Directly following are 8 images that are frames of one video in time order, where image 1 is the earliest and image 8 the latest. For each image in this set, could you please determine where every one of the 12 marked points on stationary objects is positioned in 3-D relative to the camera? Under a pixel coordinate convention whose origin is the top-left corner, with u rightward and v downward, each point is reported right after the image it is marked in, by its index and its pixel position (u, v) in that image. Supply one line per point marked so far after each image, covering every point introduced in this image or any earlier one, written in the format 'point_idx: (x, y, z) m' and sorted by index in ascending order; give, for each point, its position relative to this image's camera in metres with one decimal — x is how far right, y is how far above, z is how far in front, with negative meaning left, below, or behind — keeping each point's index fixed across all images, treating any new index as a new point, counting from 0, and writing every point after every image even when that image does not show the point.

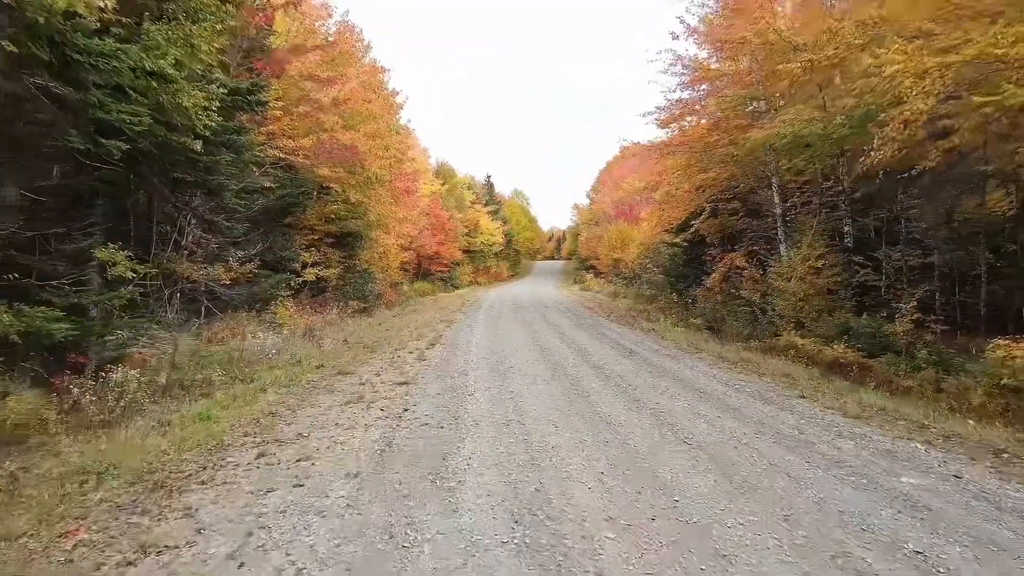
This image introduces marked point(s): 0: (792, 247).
0: (+7.2, +1.1, +13.9) m
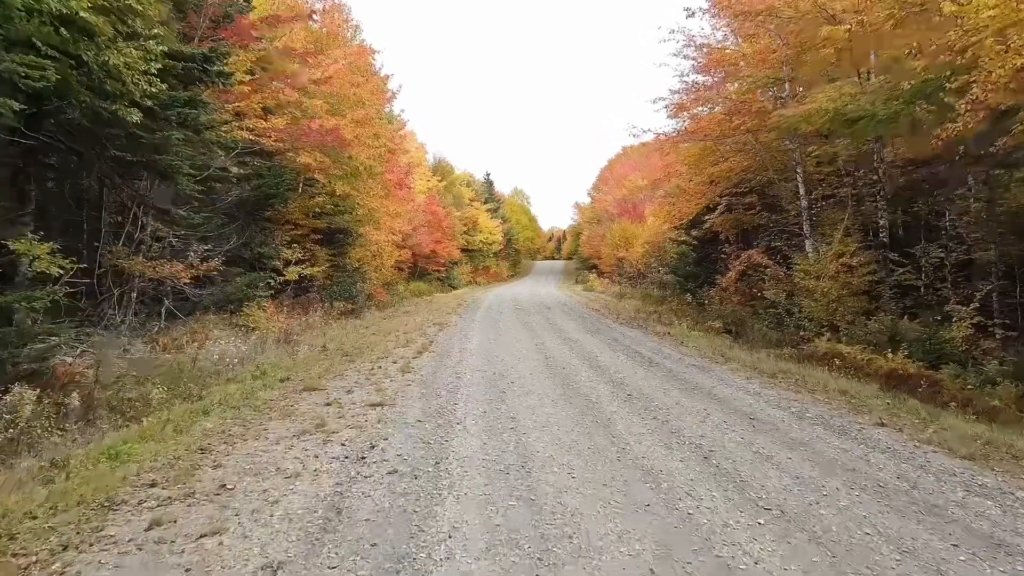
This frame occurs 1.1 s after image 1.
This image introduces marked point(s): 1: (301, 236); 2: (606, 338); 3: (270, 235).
0: (+7.2, +1.1, +12.7) m
1: (-6.1, +1.5, +15.5) m
2: (+1.7, -0.9, +10.2) m
3: (-6.2, +1.4, +13.8) m
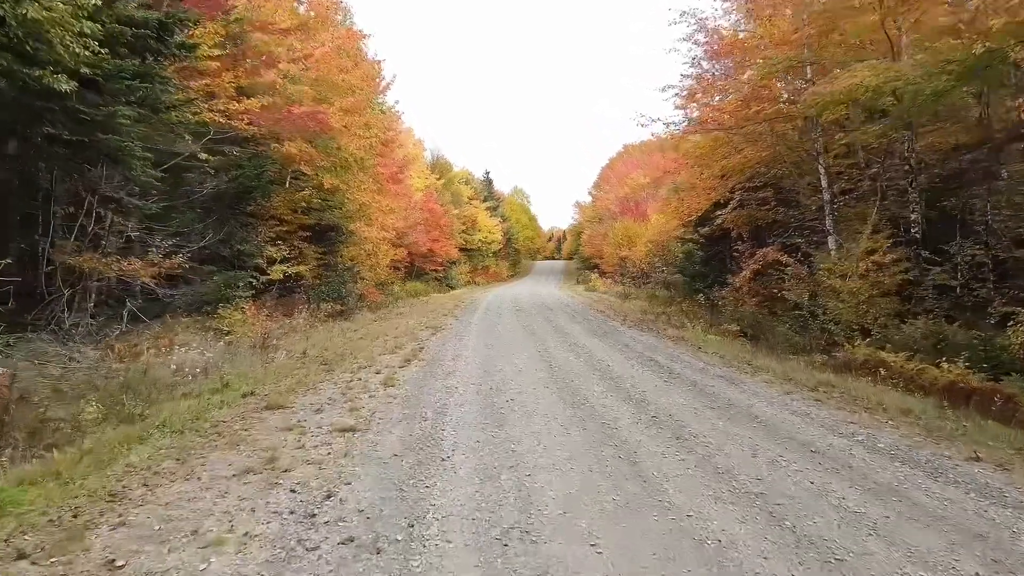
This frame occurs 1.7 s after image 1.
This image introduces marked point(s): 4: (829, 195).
0: (+7.2, +1.1, +11.7) m
1: (-6.1, +1.5, +14.5) m
2: (+1.7, -0.9, +9.3) m
3: (-6.2, +1.4, +12.8) m
4: (+7.3, +2.2, +12.3) m
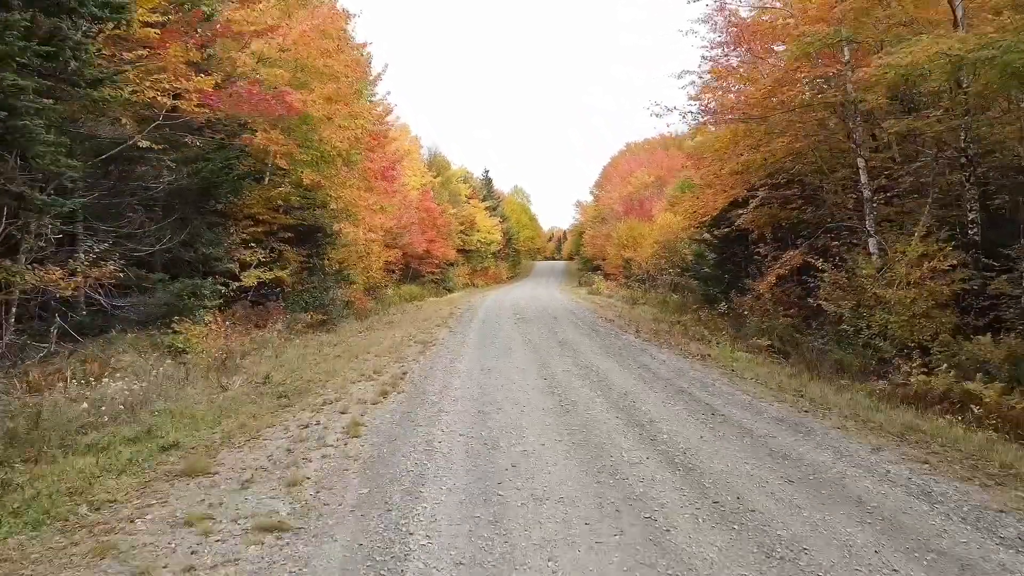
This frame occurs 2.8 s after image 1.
0: (+7.2, +0.9, +10.4) m
1: (-6.1, +1.3, +13.2) m
2: (+1.7, -1.1, +7.9) m
3: (-6.2, +1.2, +11.5) m
4: (+7.3, +2.0, +11.0) m
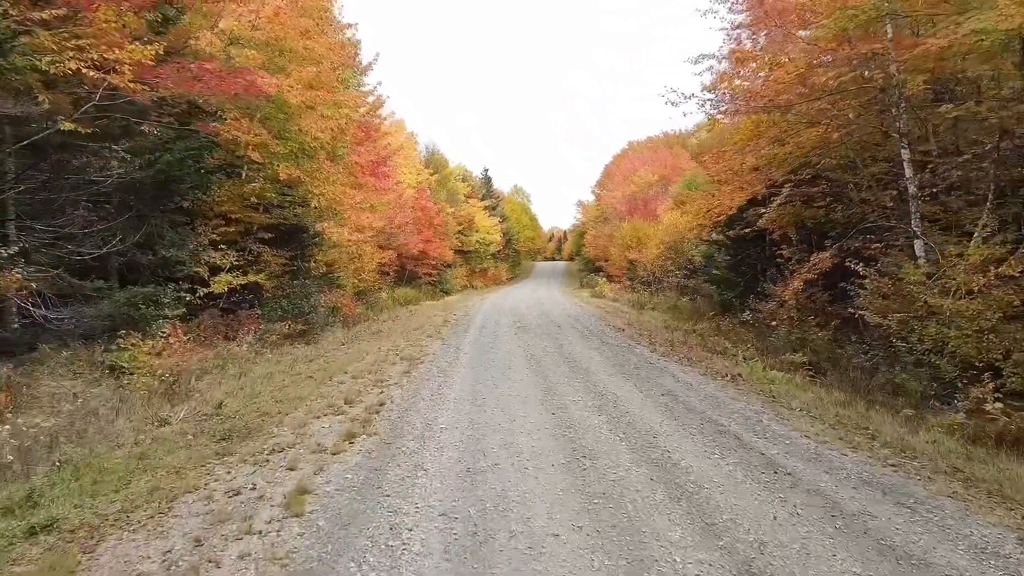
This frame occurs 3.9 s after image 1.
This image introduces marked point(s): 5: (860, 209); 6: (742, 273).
0: (+7.2, +0.7, +9.1) m
1: (-6.1, +1.2, +11.9) m
2: (+1.7, -1.2, +6.7) m
3: (-6.2, +1.1, +10.3) m
4: (+7.3, +1.8, +9.8) m
5: (+7.6, +1.7, +11.7) m
6: (+7.0, +0.5, +16.4) m
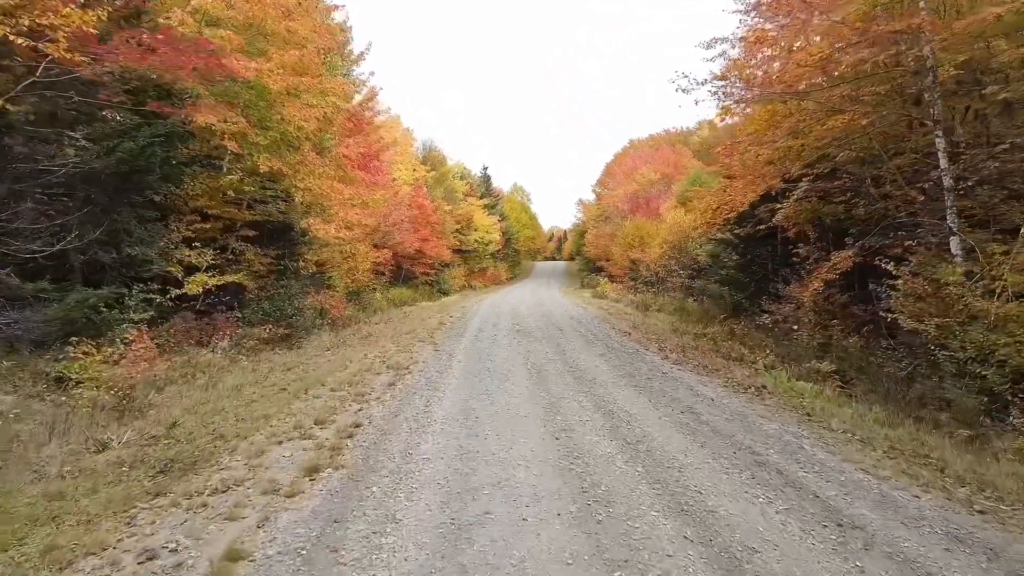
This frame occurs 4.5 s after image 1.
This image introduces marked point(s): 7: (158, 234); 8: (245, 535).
0: (+7.2, +0.7, +8.3) m
1: (-6.1, +1.2, +11.1) m
2: (+1.7, -1.3, +5.9) m
3: (-6.2, +1.0, +9.4) m
4: (+7.3, +1.8, +8.9) m
5: (+7.5, +1.7, +10.9) m
6: (+7.0, +0.4, +15.6) m
7: (-6.2, +1.0, +9.4) m
8: (-1.5, -1.4, +3.0) m
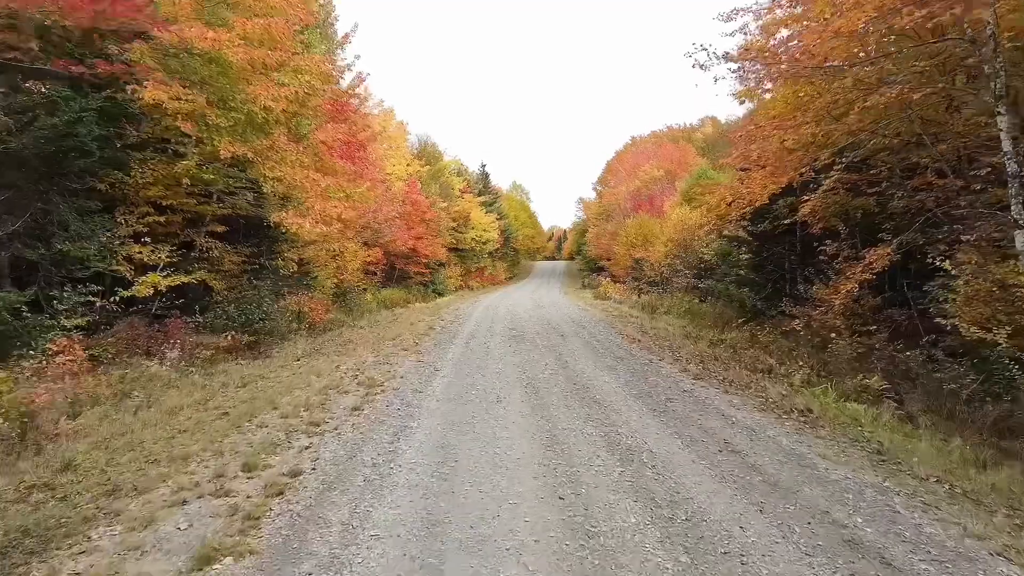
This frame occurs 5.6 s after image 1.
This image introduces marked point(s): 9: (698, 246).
0: (+7.1, +0.7, +7.1) m
1: (-6.2, +1.2, +9.9) m
2: (+1.6, -1.3, +4.7) m
3: (-6.3, +1.0, +8.2) m
4: (+7.2, +1.8, +7.7) m
5: (+7.5, +1.7, +9.6) m
6: (+6.9, +0.4, +14.3) m
7: (-6.3, +0.9, +8.2) m
8: (-1.6, -1.4, +1.8) m
9: (+7.0, +1.6, +20.0) m
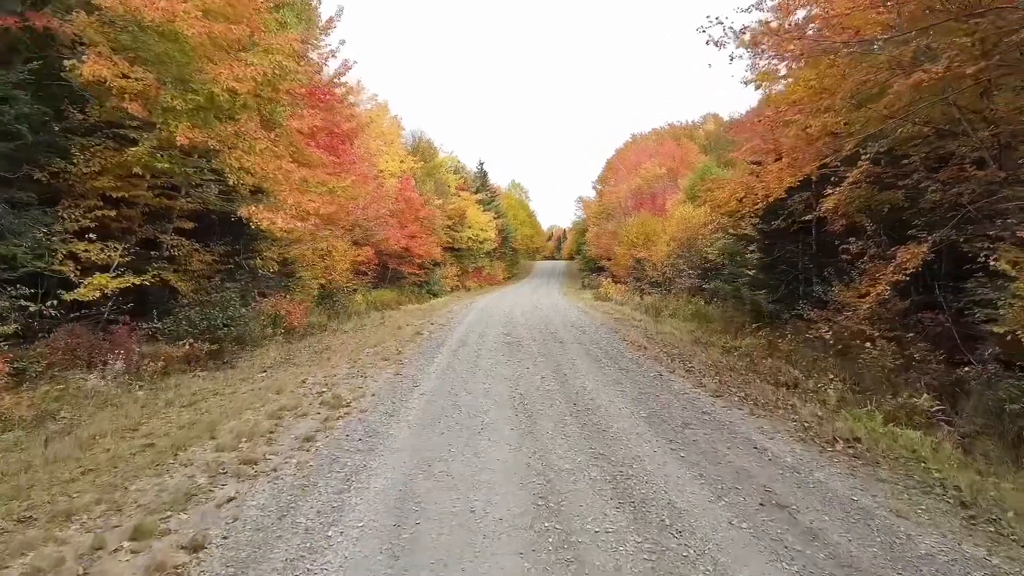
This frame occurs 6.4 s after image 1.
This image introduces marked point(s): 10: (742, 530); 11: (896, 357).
0: (+7.0, +0.6, +6.2) m
1: (-6.3, +1.1, +8.9) m
2: (+1.5, -1.3, +3.7) m
3: (-6.4, +1.0, +7.2) m
4: (+7.1, +1.7, +6.8) m
5: (+7.3, +1.6, +8.7) m
6: (+6.8, +0.4, +13.4) m
7: (-6.4, +0.9, +7.2) m
8: (-1.7, -1.4, +0.8) m
9: (+6.8, +1.6, +19.0) m
10: (+1.3, -1.4, +3.0) m
11: (+5.2, -1.0, +7.3) m
